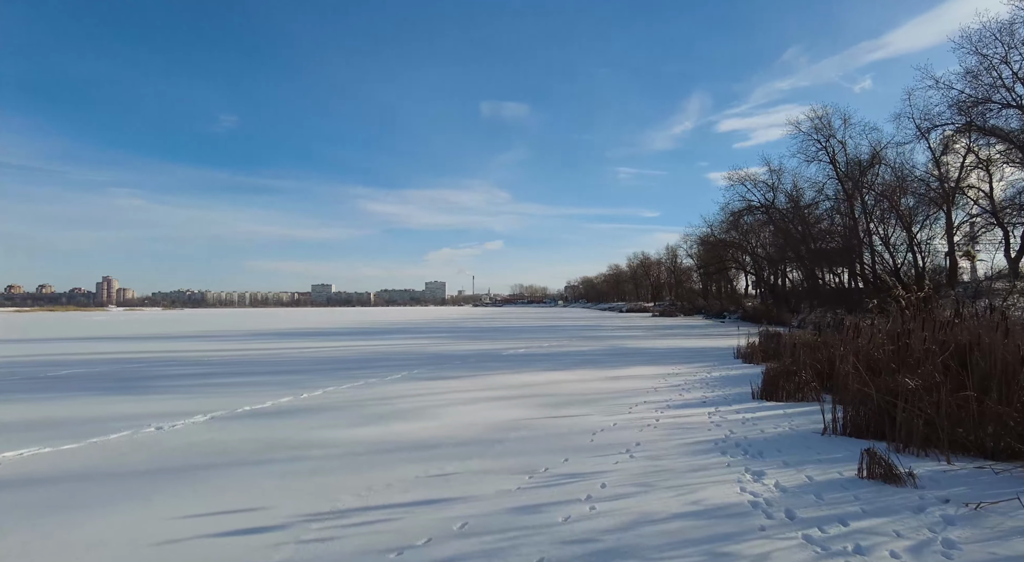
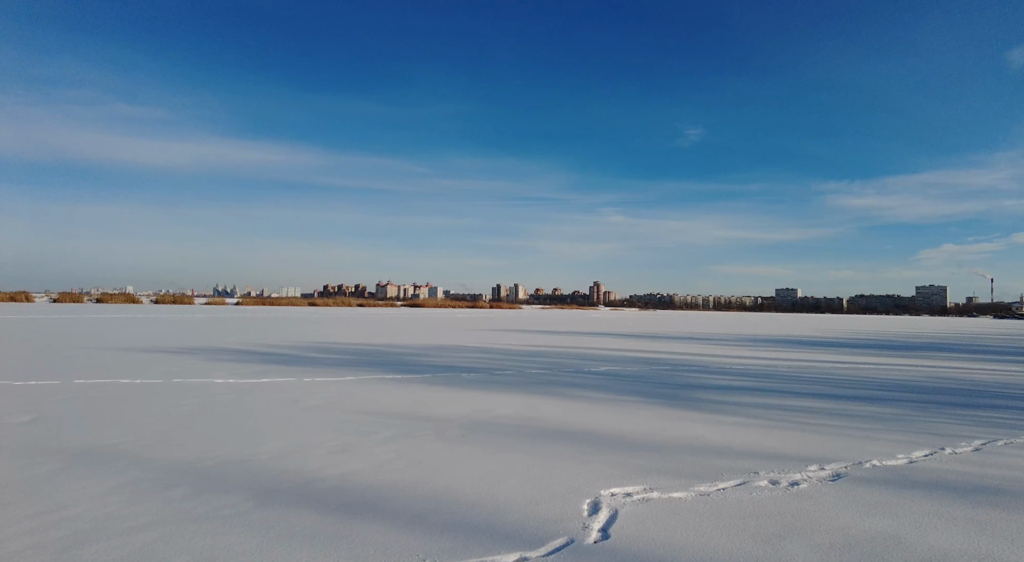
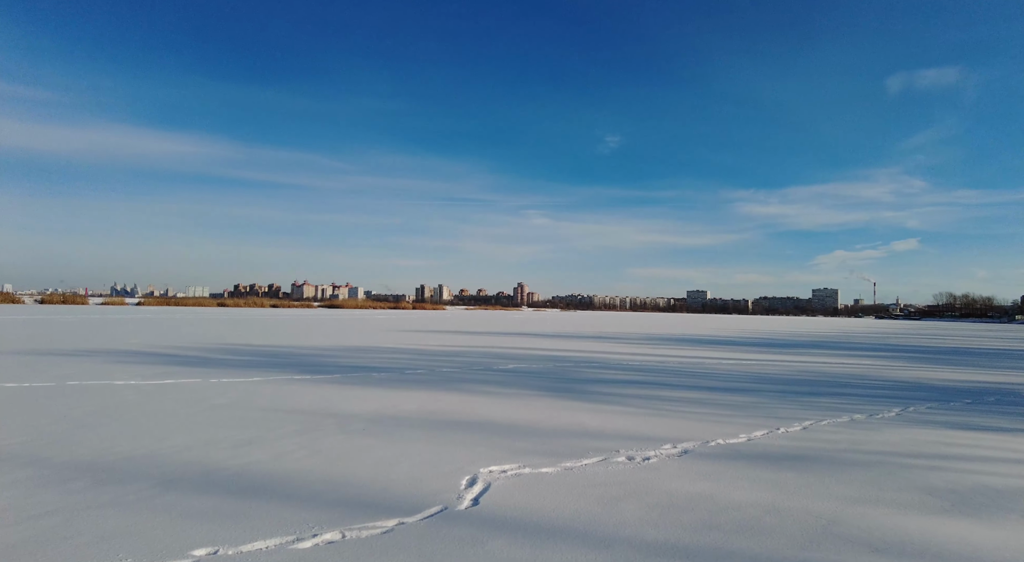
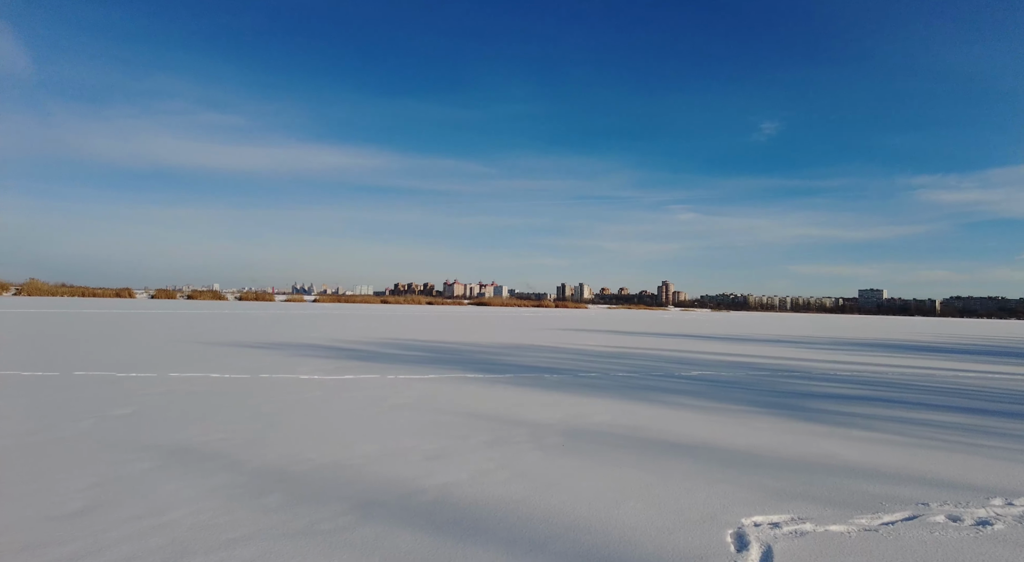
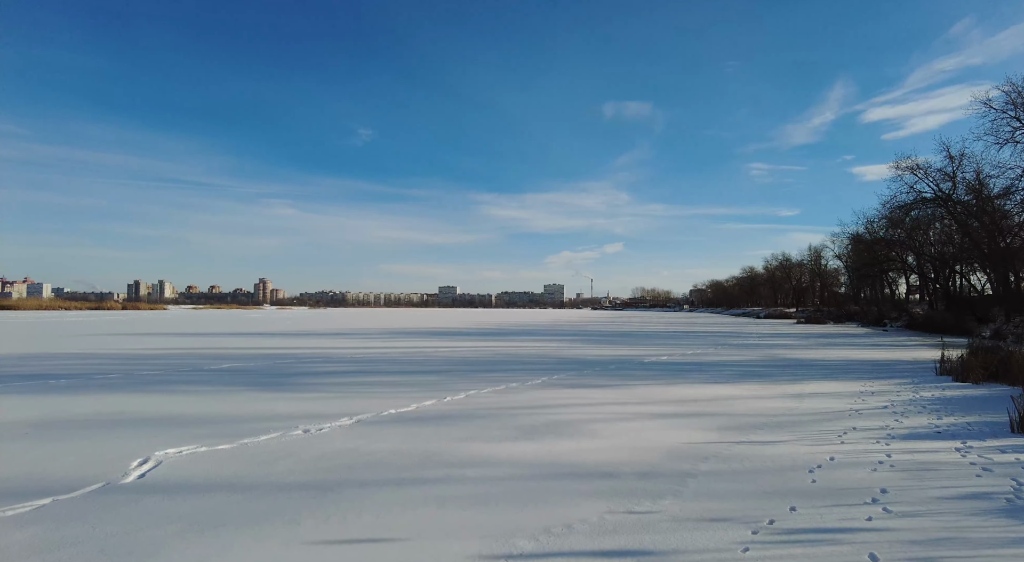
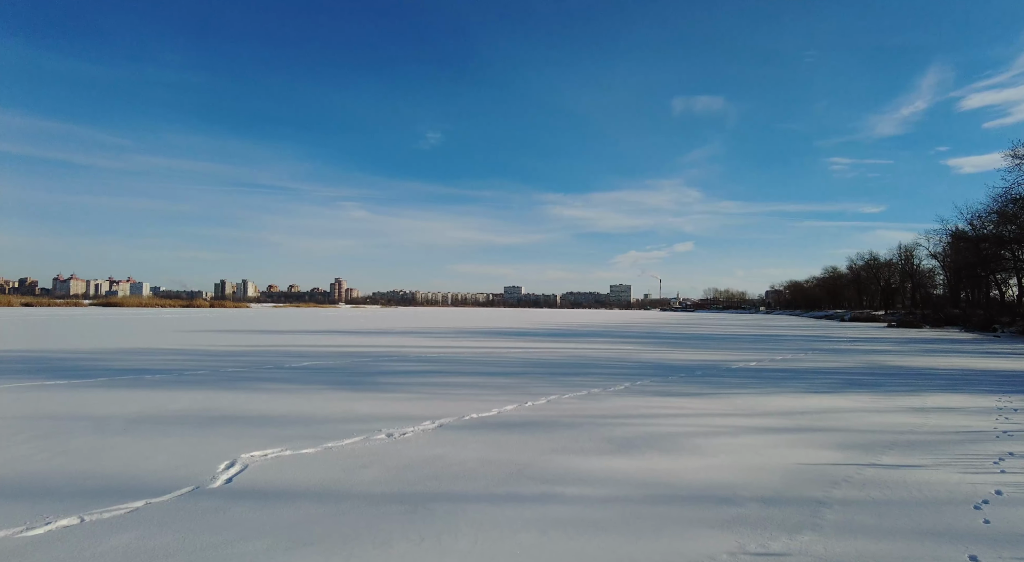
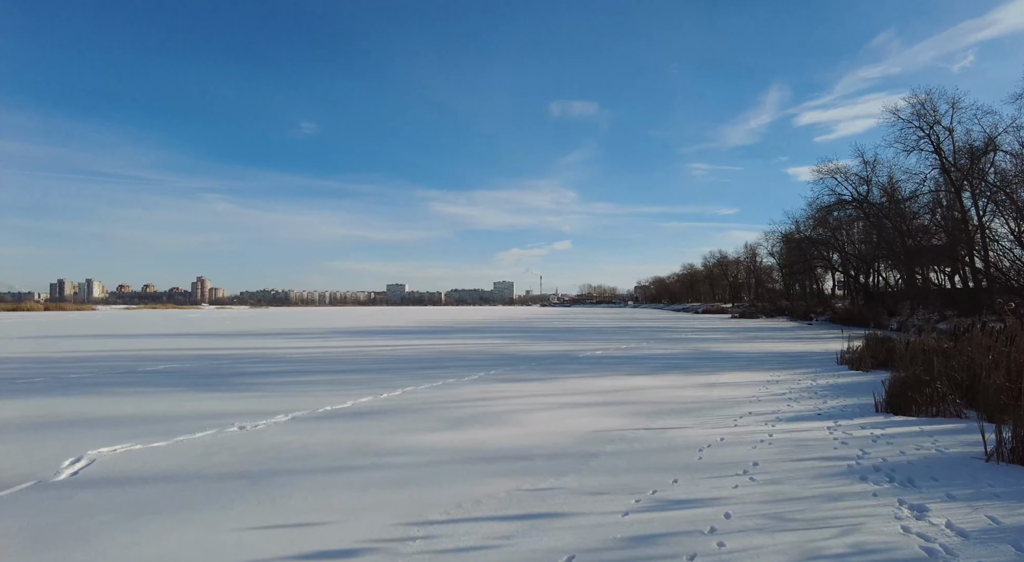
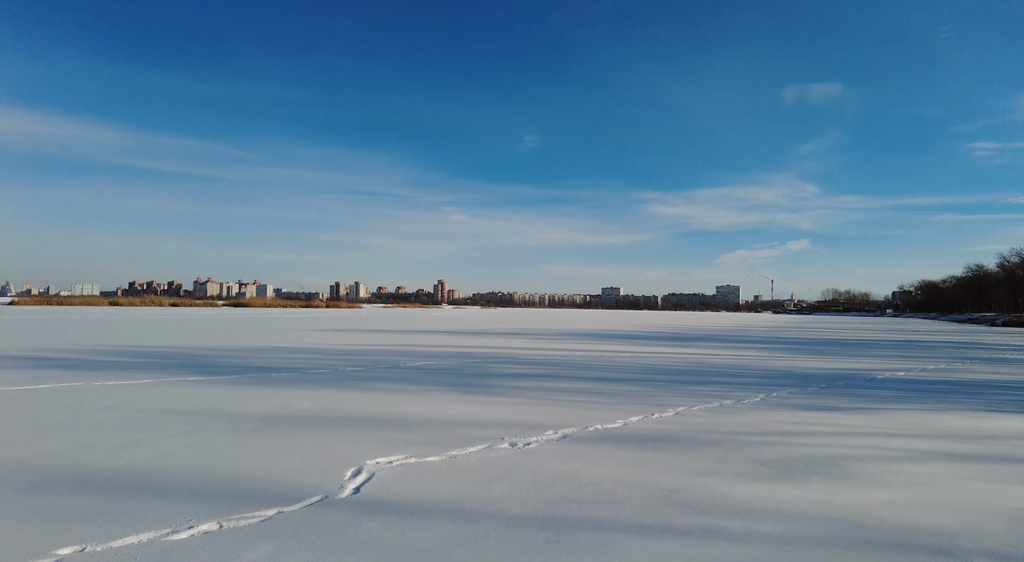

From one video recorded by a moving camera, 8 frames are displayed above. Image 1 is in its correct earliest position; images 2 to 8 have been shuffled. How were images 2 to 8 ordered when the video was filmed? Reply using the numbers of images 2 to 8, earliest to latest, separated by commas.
7, 5, 6, 8, 3, 2, 4
